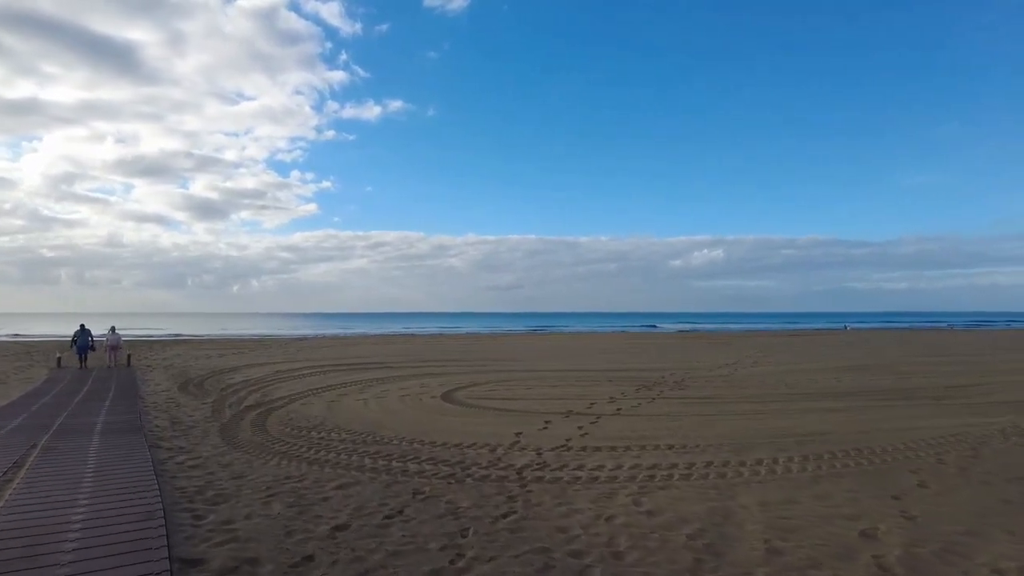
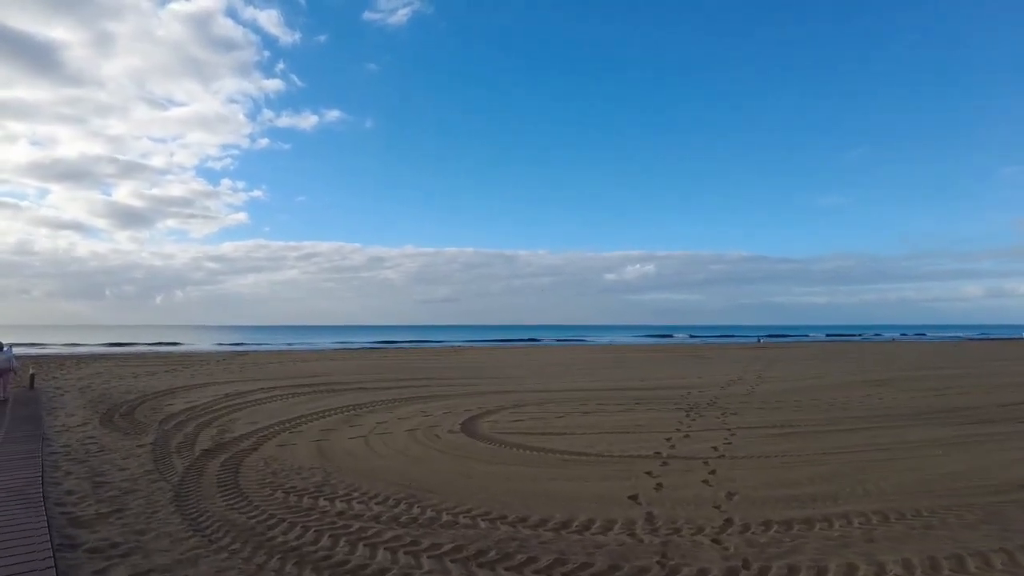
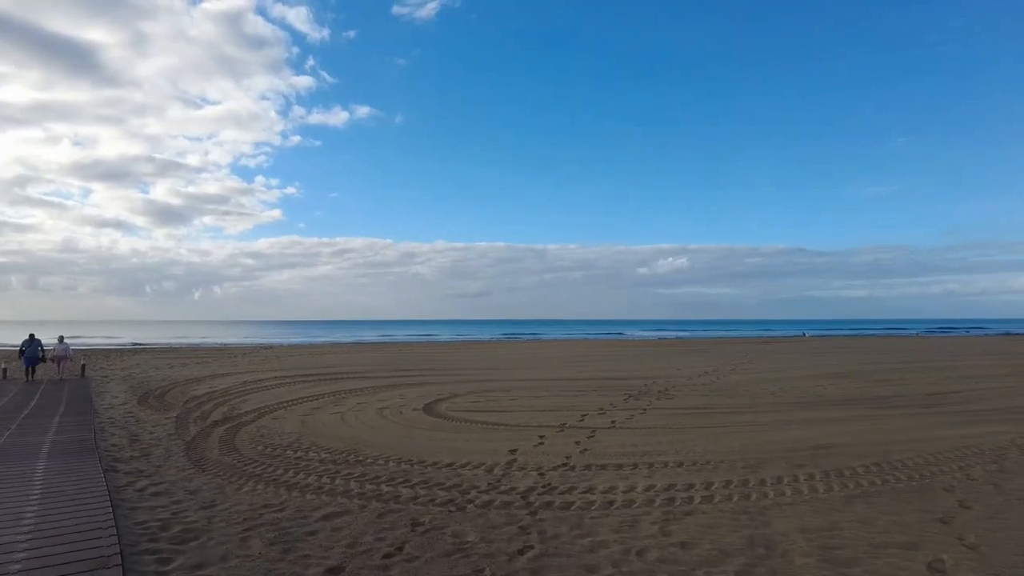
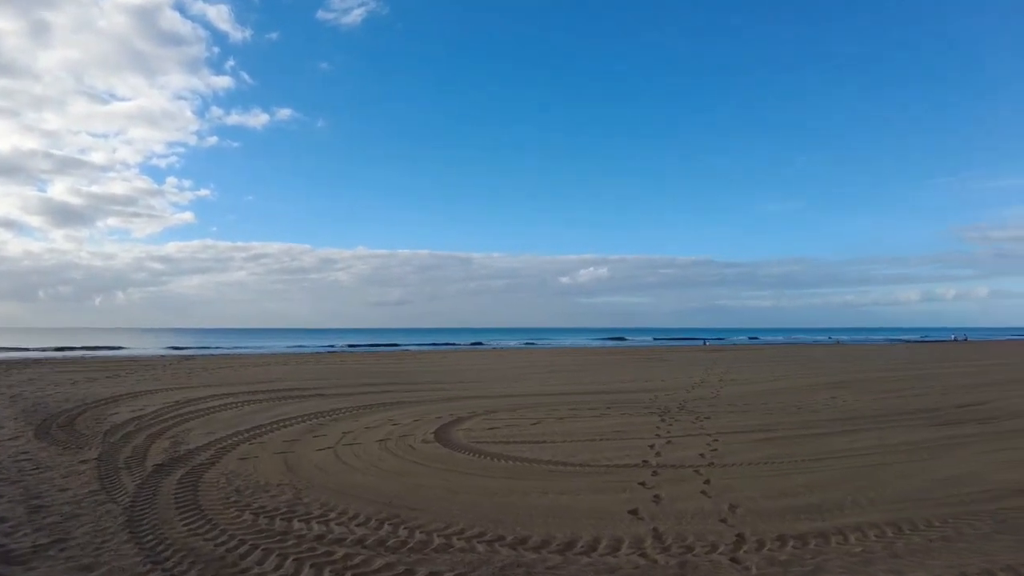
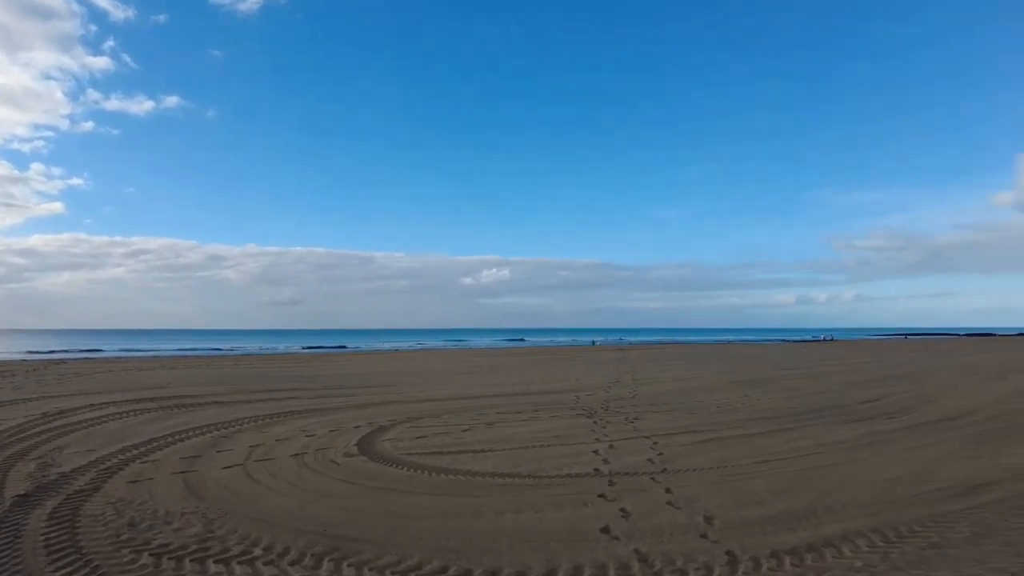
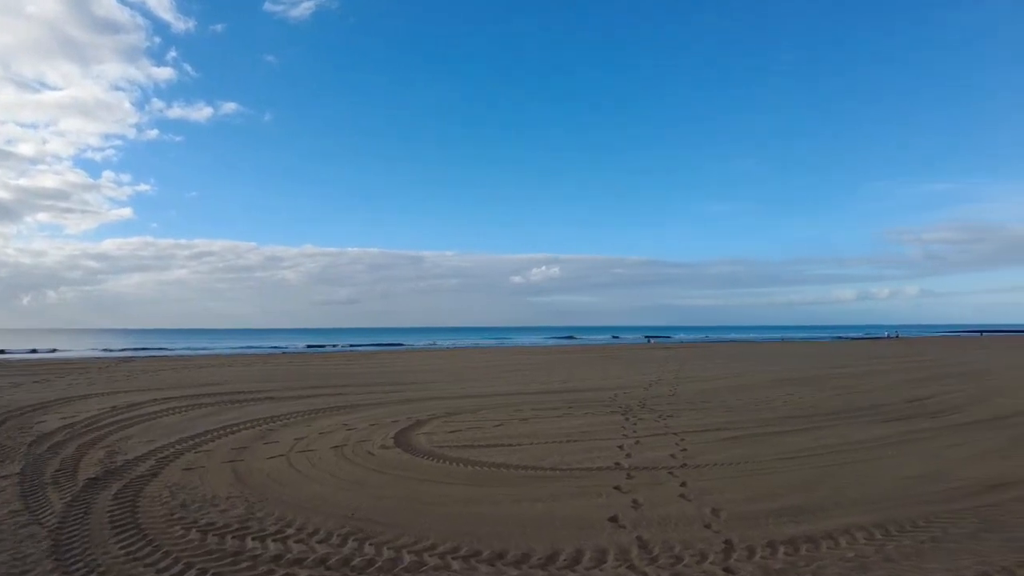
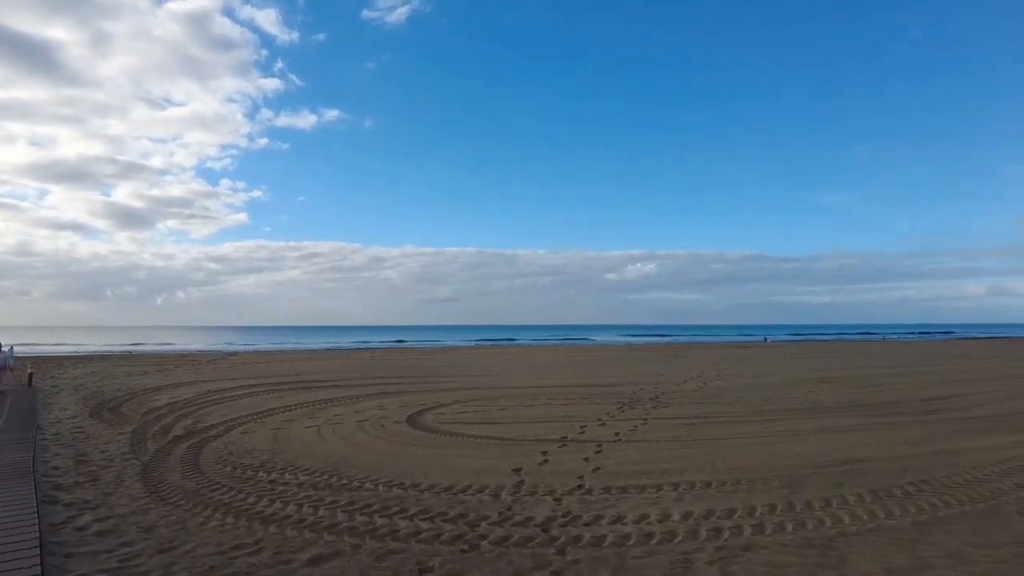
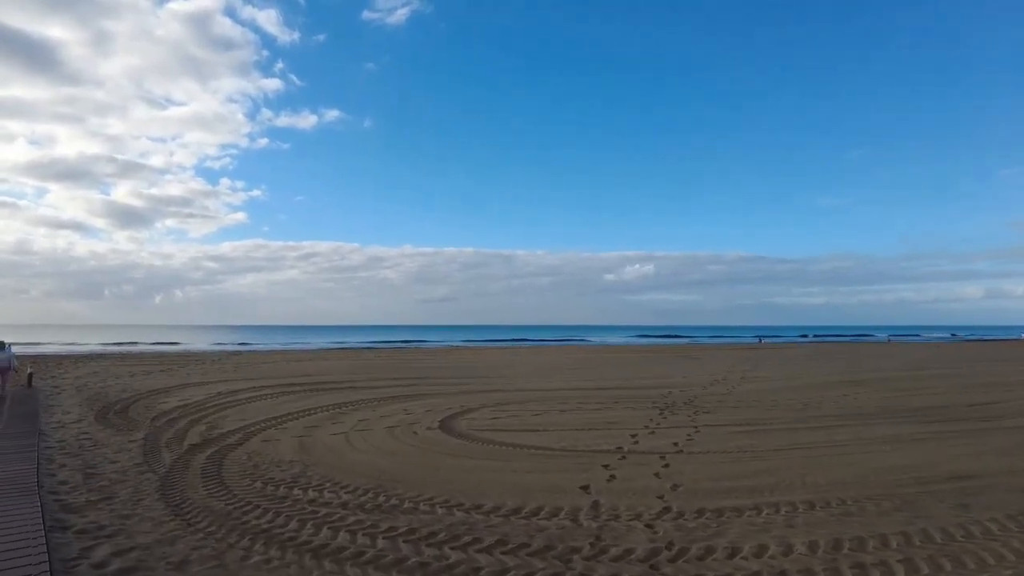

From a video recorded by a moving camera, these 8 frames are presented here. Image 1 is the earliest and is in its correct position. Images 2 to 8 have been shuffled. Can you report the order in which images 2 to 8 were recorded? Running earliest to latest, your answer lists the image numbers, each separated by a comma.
3, 7, 8, 2, 4, 6, 5
